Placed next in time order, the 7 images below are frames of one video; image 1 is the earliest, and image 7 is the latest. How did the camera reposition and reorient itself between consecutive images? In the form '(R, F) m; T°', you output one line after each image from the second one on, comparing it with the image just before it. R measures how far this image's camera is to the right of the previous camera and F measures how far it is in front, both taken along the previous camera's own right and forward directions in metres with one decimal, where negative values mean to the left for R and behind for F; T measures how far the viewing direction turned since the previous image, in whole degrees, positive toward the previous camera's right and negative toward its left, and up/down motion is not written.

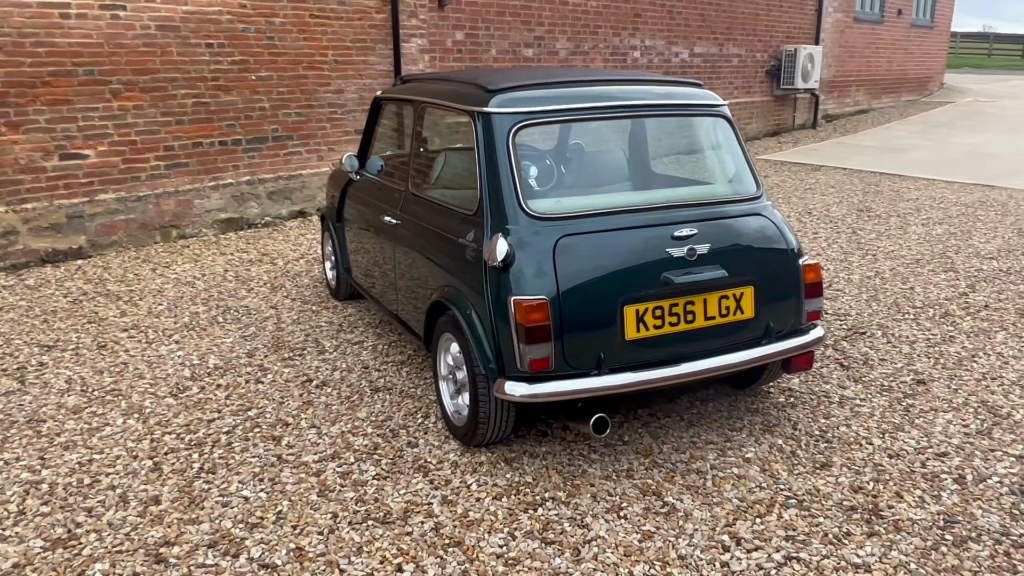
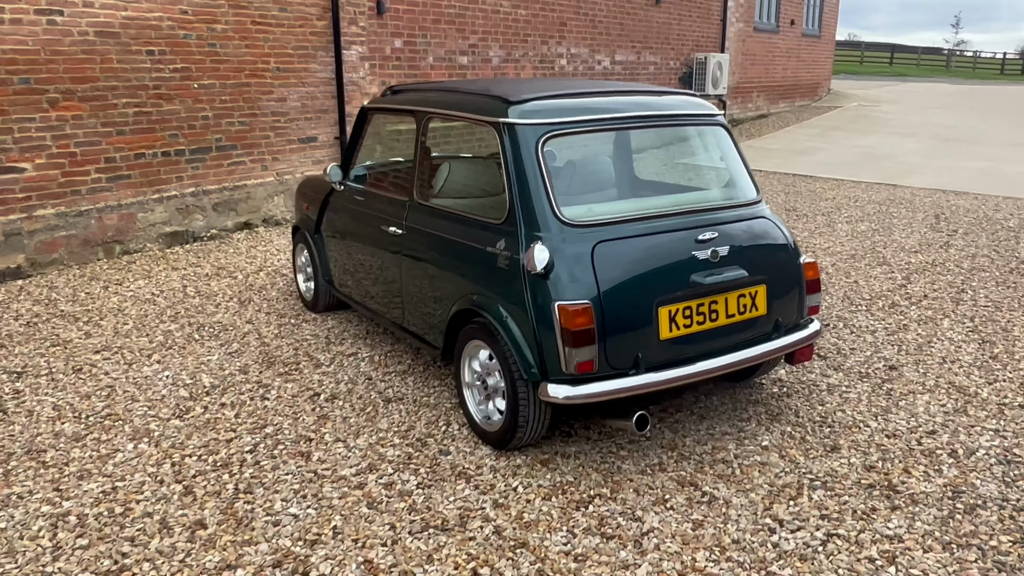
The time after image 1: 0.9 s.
(-0.5, 0.0) m; +7°
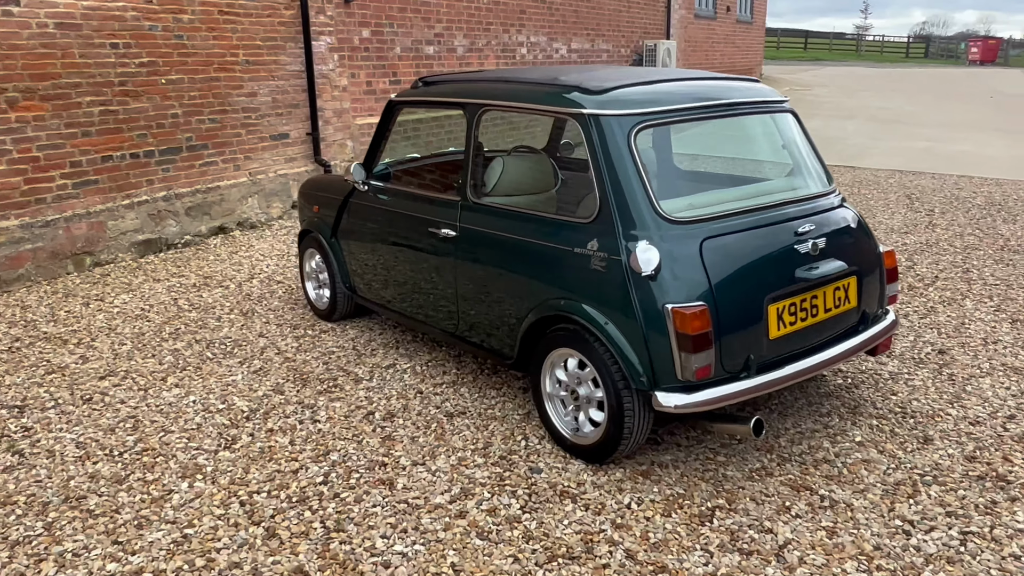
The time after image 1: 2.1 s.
(-0.7, +0.3) m; +5°
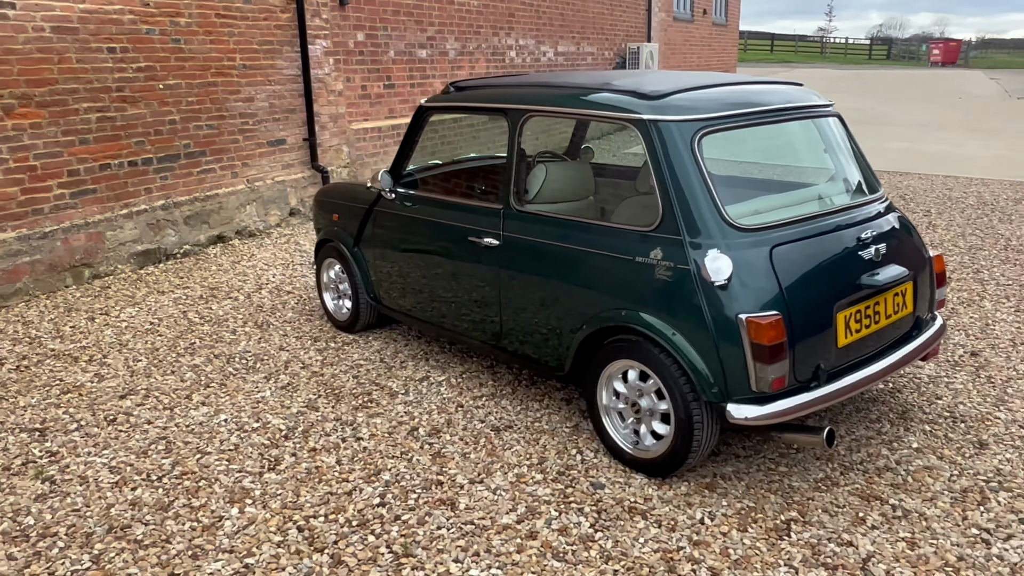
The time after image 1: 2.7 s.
(-0.4, +0.1) m; +2°
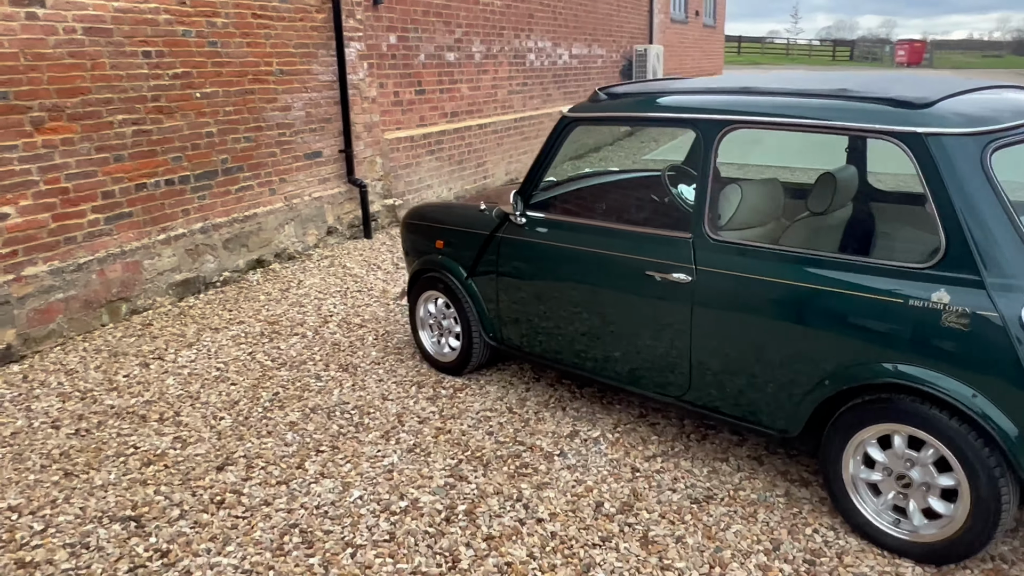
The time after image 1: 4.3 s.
(-0.9, +0.6) m; +3°
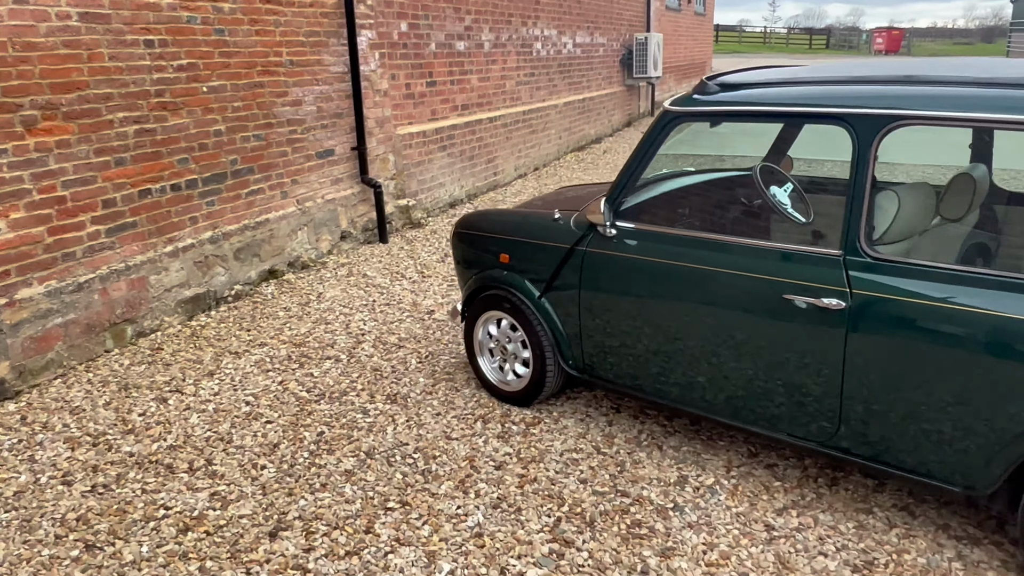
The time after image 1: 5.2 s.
(-0.5, +0.5) m; +2°
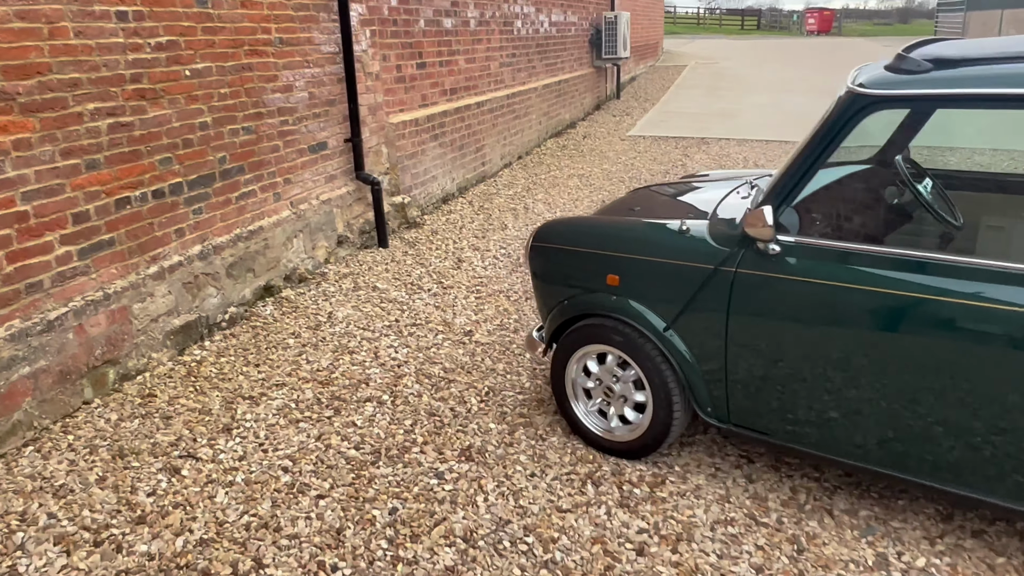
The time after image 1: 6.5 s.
(-0.7, +0.8) m; +5°
